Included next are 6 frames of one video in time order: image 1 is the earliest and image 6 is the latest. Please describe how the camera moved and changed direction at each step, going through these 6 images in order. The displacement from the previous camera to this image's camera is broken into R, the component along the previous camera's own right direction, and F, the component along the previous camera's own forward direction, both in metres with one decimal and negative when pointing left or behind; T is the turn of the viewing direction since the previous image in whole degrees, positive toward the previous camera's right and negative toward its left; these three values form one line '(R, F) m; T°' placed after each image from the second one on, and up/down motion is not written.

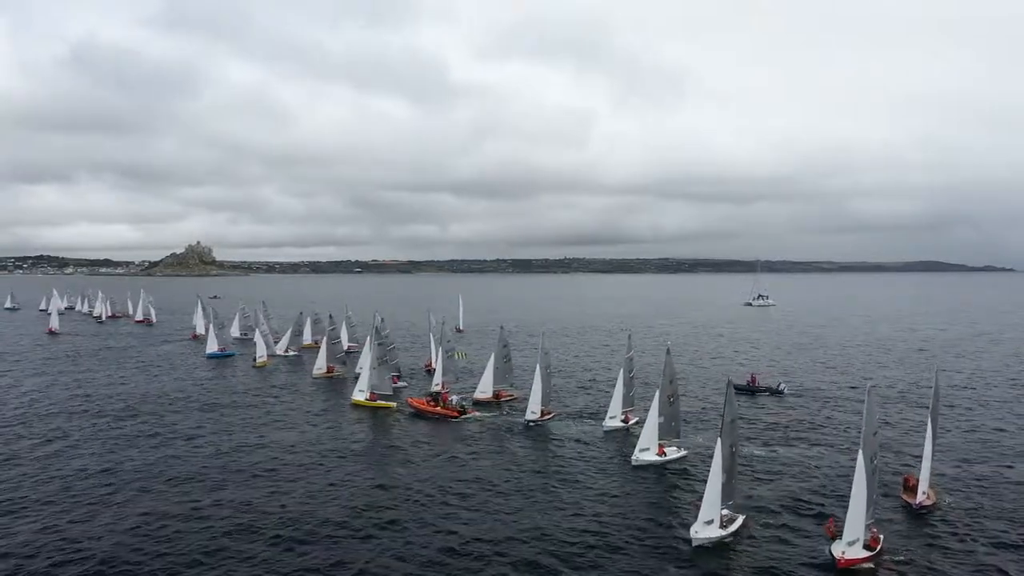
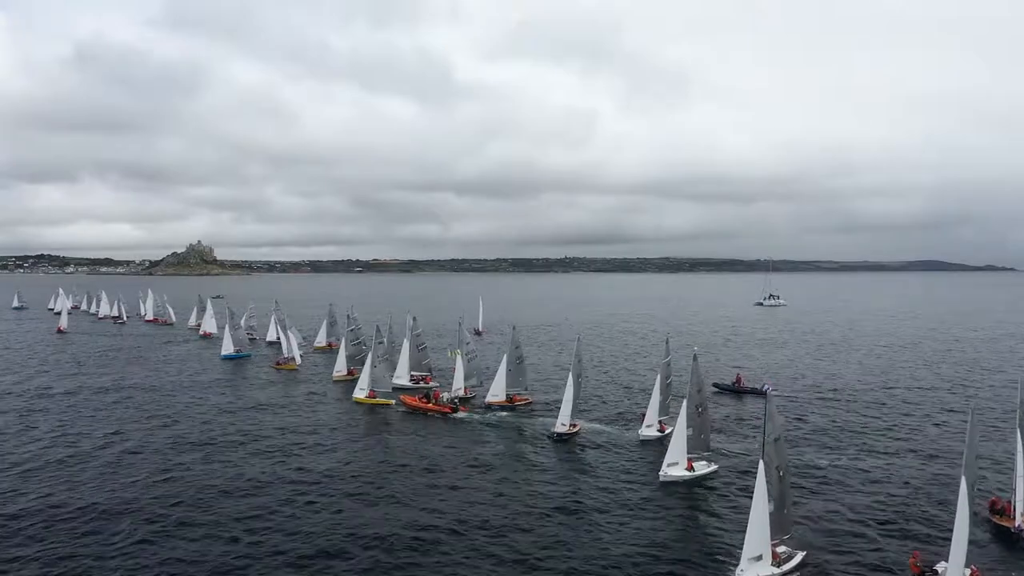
(-2.2, +1.4) m; 0°
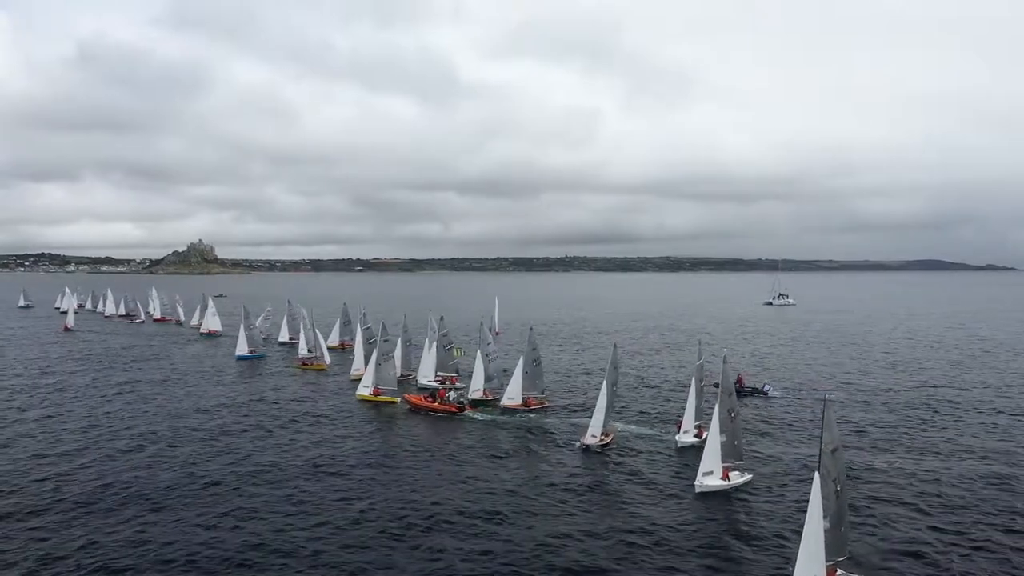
(-2.1, +1.4) m; 0°
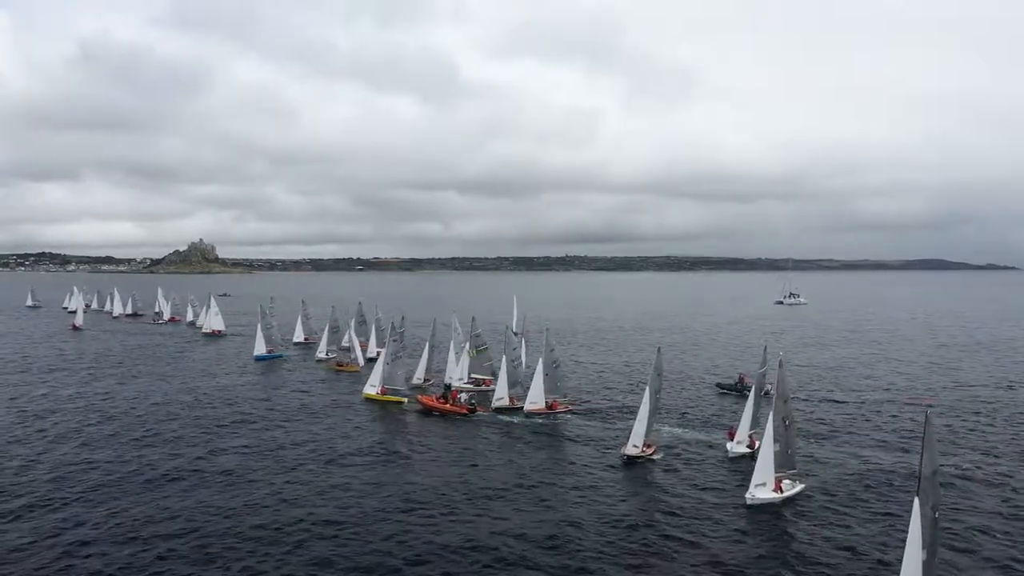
(-2.5, +1.5) m; 0°
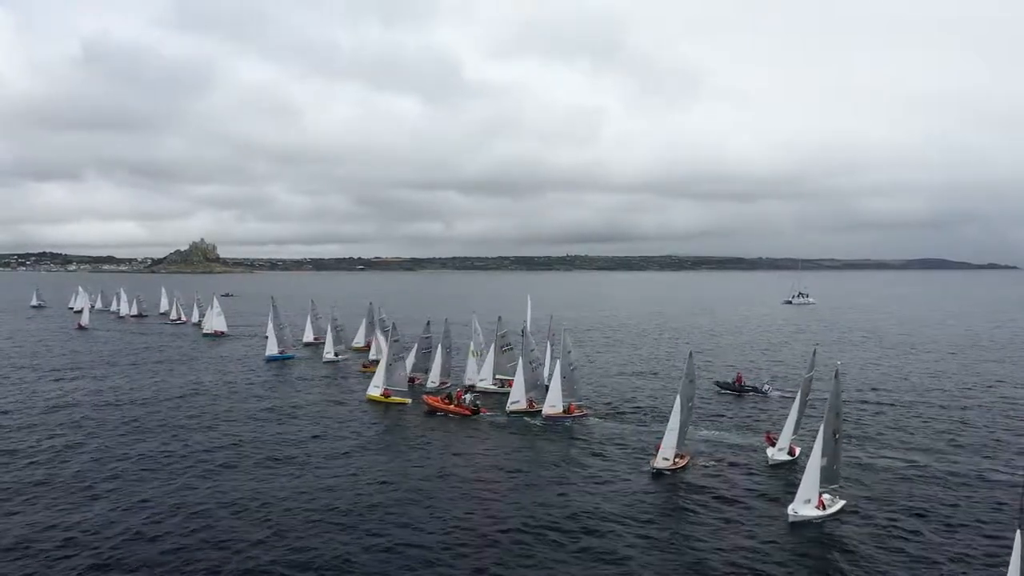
(-1.6, +1.3) m; 0°
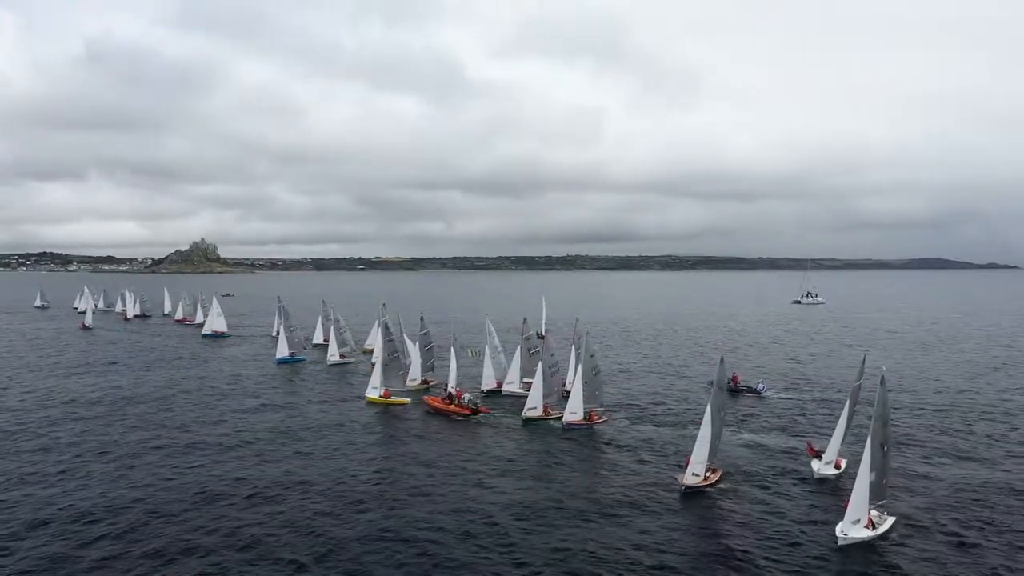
(-1.7, +1.6) m; 0°
